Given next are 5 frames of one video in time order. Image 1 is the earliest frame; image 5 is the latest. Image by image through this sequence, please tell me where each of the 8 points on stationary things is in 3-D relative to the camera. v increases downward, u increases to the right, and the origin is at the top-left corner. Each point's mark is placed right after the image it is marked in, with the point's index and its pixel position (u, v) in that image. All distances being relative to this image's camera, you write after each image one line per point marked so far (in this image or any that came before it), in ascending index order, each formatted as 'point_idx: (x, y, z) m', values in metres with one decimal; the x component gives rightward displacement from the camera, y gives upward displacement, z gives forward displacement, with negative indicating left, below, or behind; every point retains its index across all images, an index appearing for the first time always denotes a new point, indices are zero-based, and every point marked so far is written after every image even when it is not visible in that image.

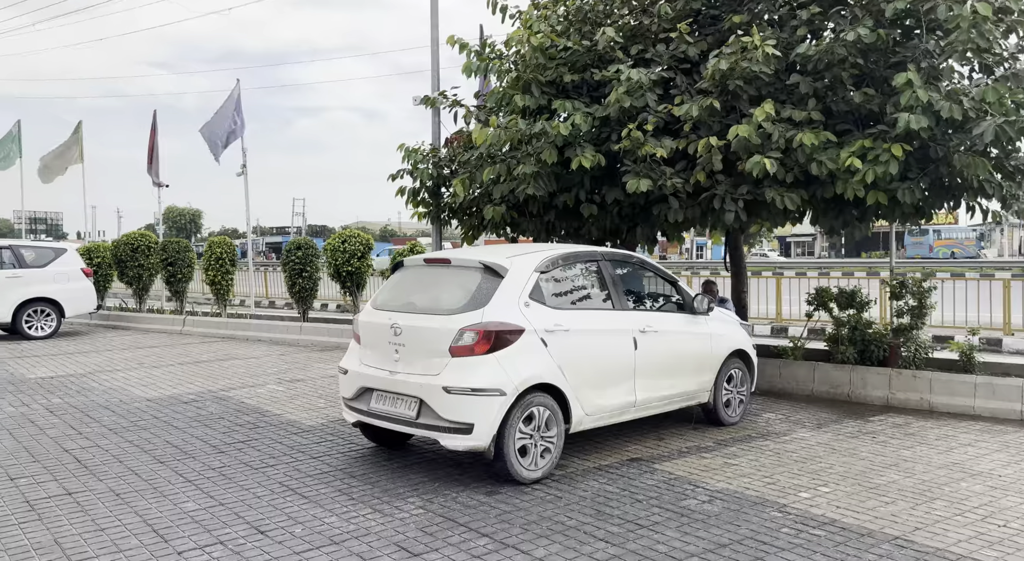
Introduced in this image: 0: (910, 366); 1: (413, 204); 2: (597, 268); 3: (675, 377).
0: (+4.4, -0.9, +8.7) m
1: (-1.2, +1.0, +9.9) m
2: (+0.7, +0.1, +6.6) m
3: (+1.4, -0.8, +6.9) m
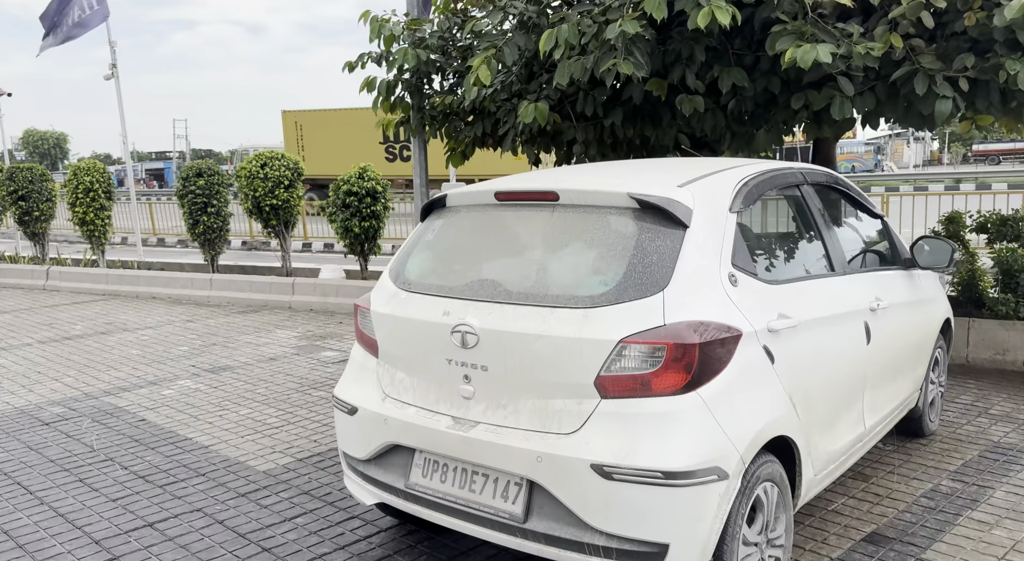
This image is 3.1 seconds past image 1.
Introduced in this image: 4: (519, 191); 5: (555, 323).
0: (+4.7, -0.3, +6.3) m
1: (-1.0, +1.5, +6.6) m
2: (+1.3, +0.4, +3.7) m
3: (+2.0, -0.5, +4.1) m
4: (0.0, +0.4, +3.3) m
5: (+0.2, -0.1, +2.8) m
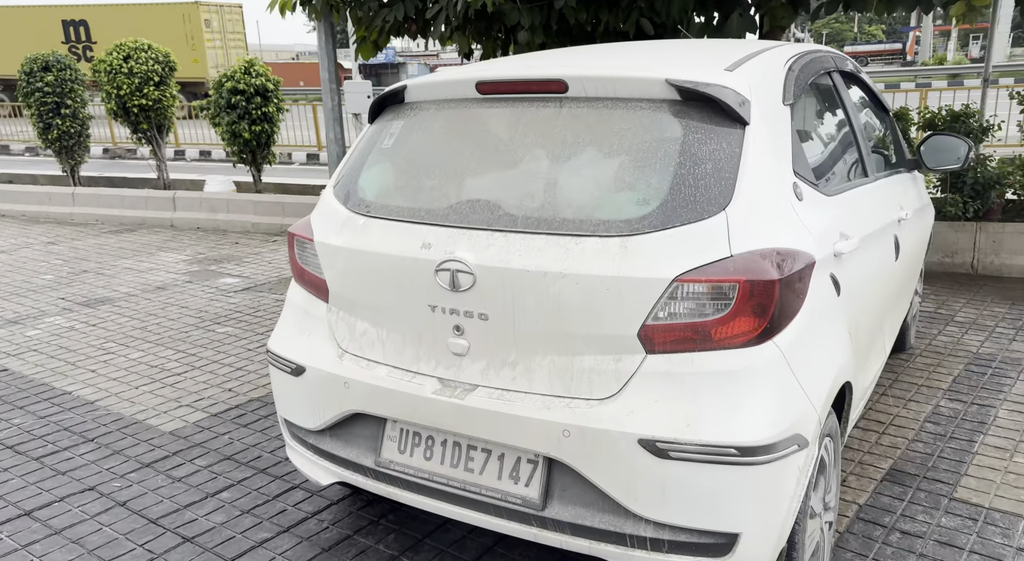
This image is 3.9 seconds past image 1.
0: (+4.2, +0.5, +6.2) m
1: (-1.6, +2.1, +5.5) m
2: (+1.2, +0.7, +3.1) m
3: (+1.8, -0.1, +3.7) m
4: (0.0, +0.6, +2.5) m
5: (+0.2, +0.1, +2.1) m
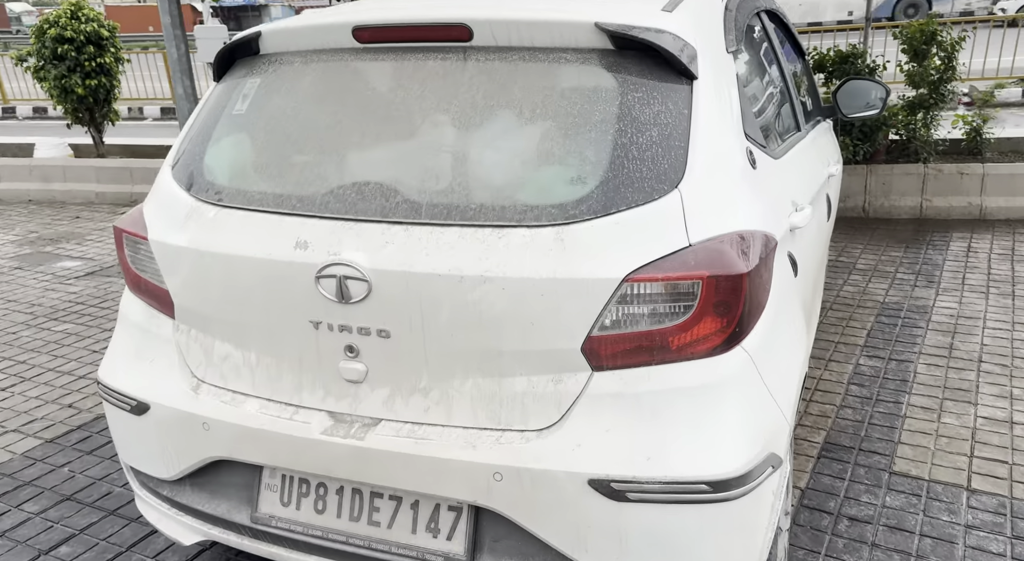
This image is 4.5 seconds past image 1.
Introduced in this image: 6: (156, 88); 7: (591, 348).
0: (+3.3, +0.9, +6.2) m
1: (-2.3, +2.2, +4.5) m
2: (+0.8, +0.8, +2.7) m
3: (+1.4, +0.1, +3.5) m
4: (-0.3, +0.6, +1.9) m
5: (0.0, +0.1, +1.7) m
6: (-7.1, +3.8, +15.8) m
7: (+0.2, -0.1, +1.7) m
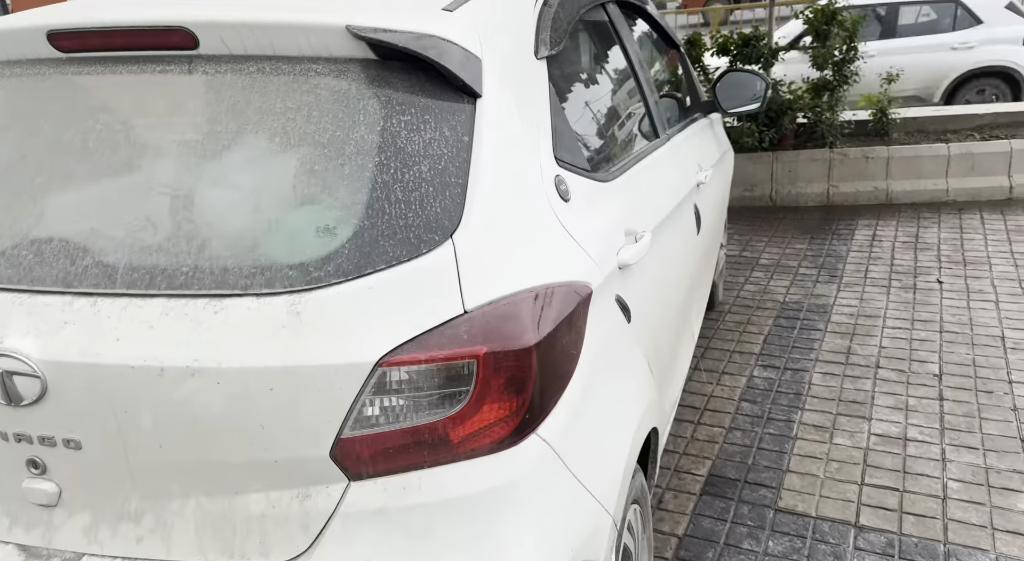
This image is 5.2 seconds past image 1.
0: (+2.5, +1.0, +6.0) m
1: (-3.1, +2.0, +3.9) m
2: (+0.3, +0.8, +2.3) m
3: (+0.8, +0.1, +3.2) m
4: (-0.8, +0.5, +1.5) m
5: (-0.5, -0.1, +1.3) m
6: (-8.7, +3.7, +14.8) m
7: (-0.3, -0.3, +1.3) m
